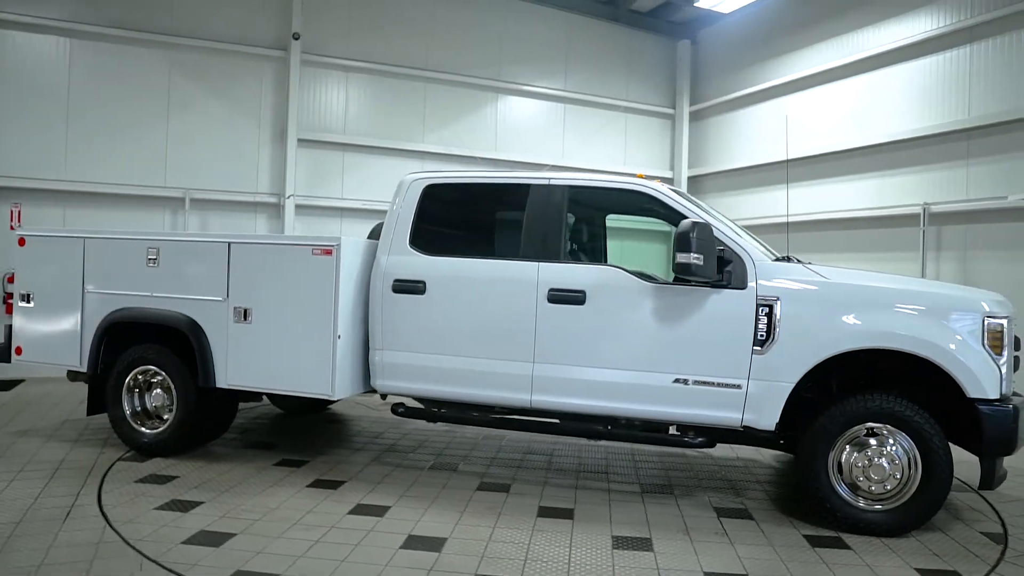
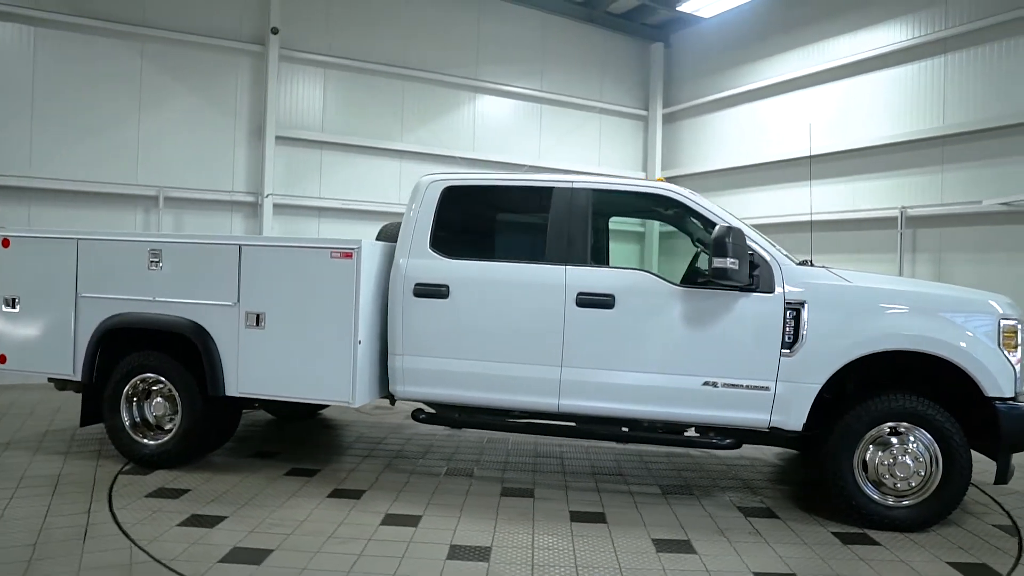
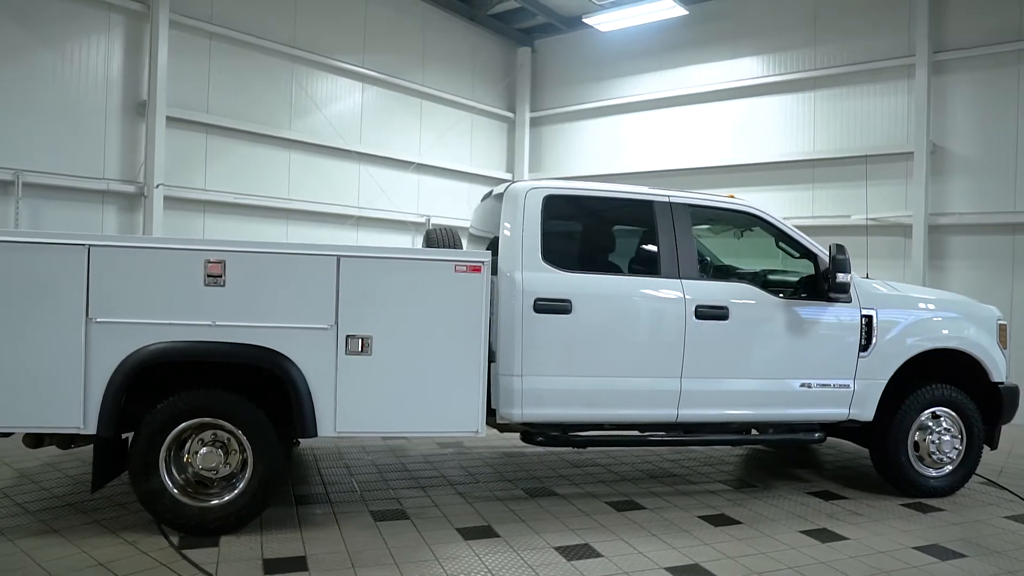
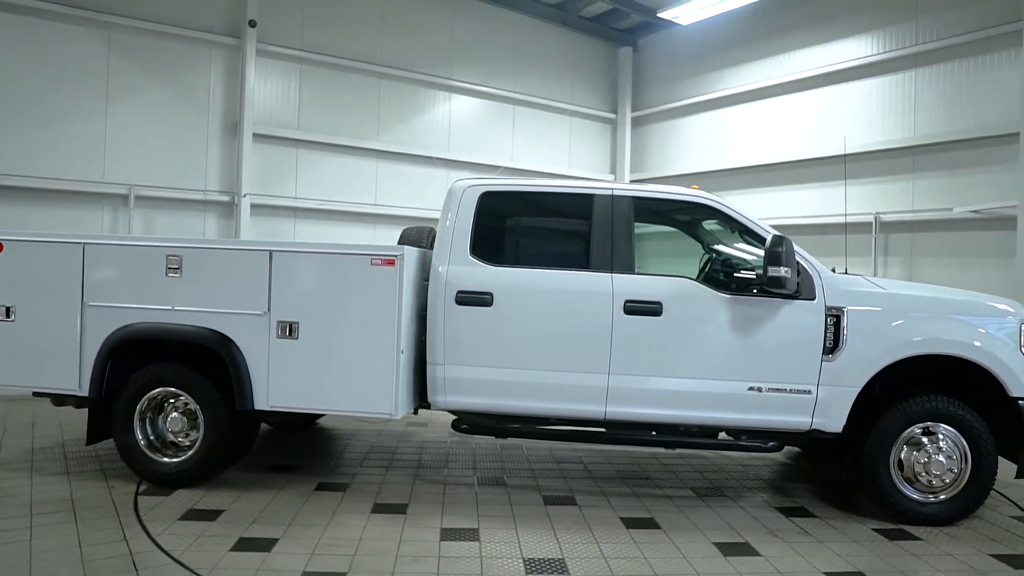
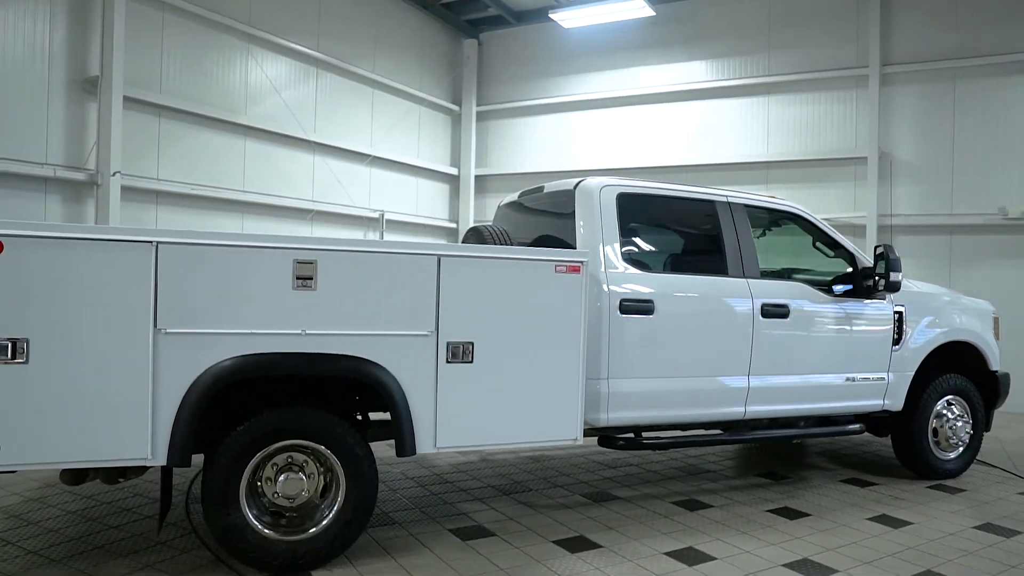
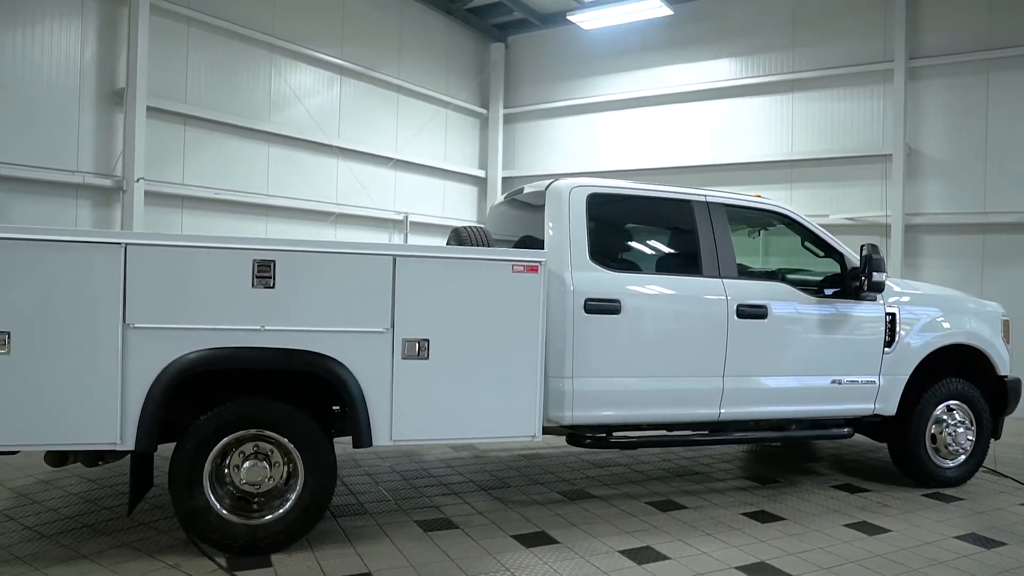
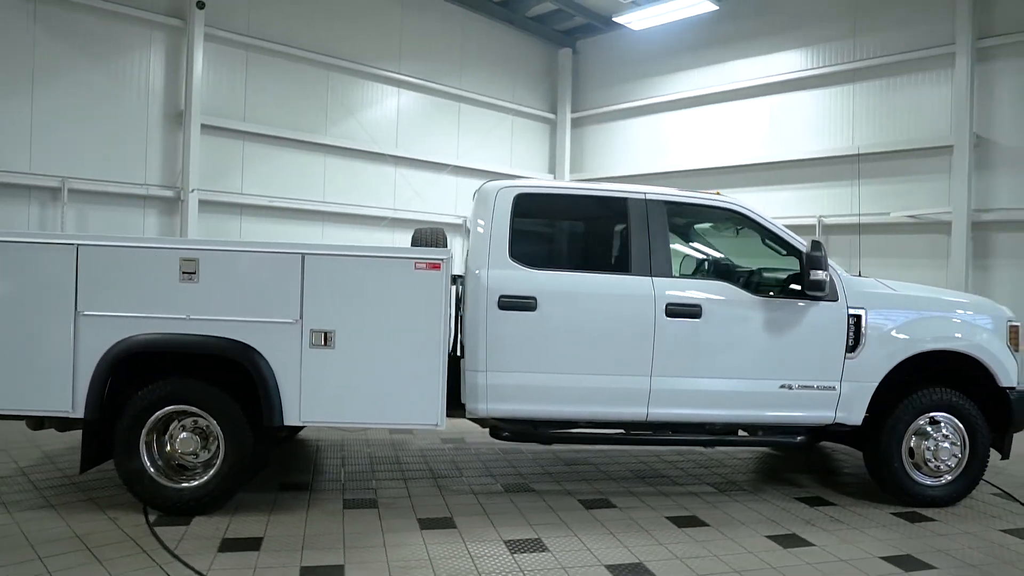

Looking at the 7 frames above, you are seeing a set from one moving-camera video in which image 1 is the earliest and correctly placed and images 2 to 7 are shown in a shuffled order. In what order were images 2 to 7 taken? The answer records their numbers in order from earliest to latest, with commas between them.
2, 4, 7, 3, 6, 5
